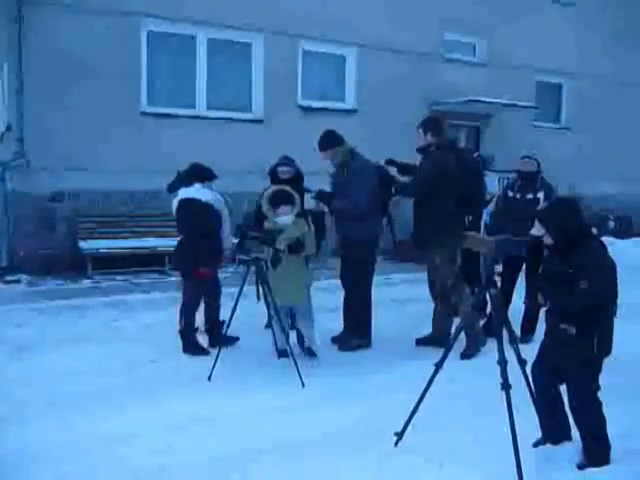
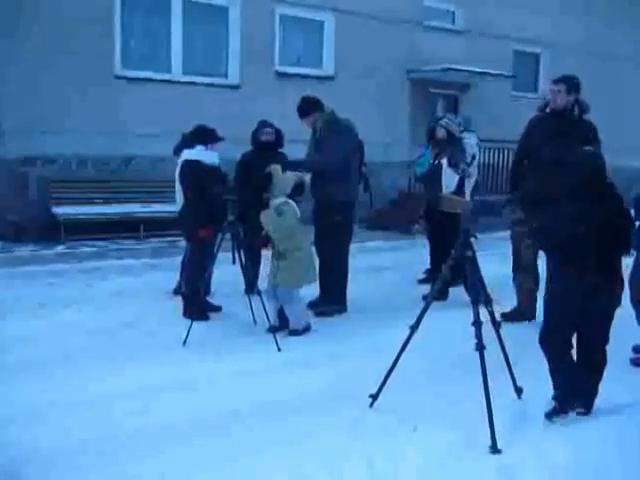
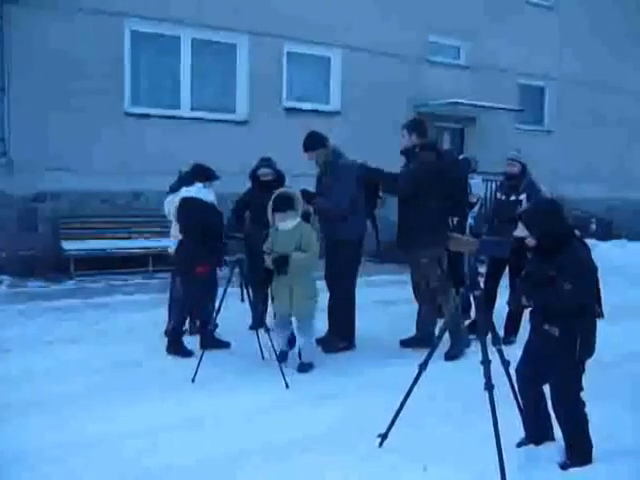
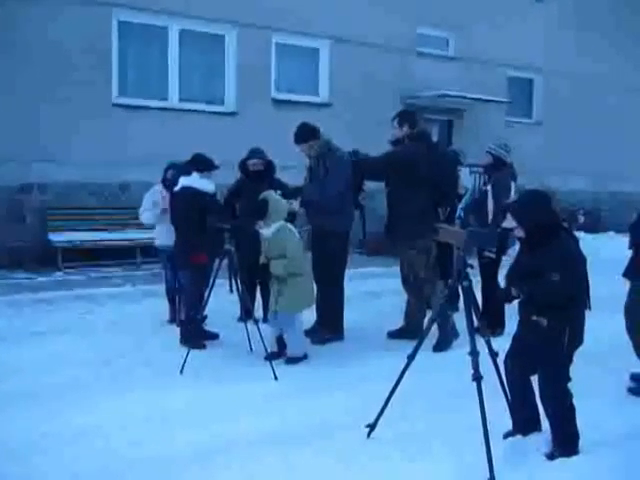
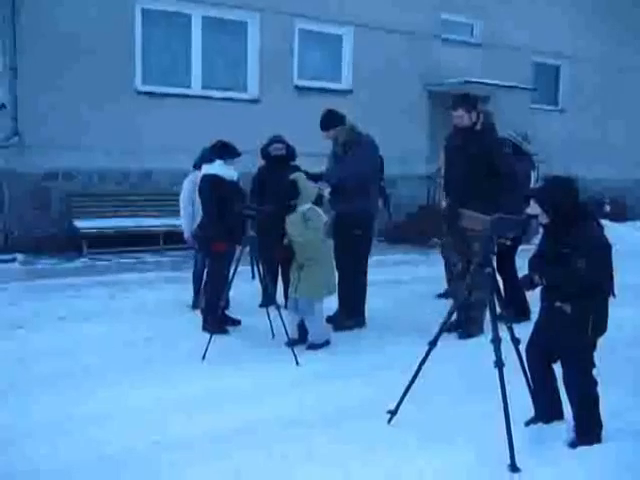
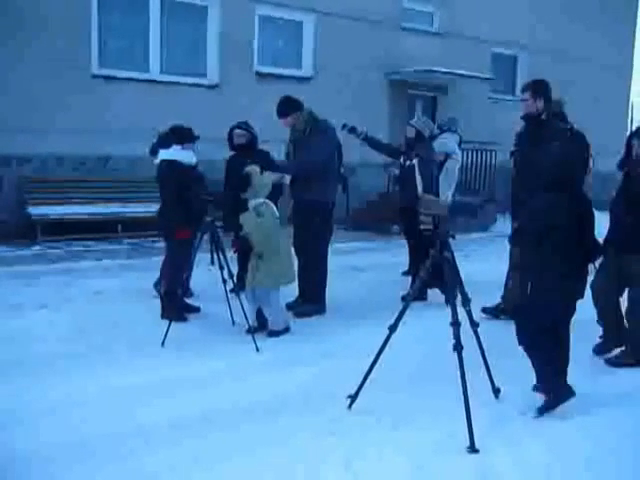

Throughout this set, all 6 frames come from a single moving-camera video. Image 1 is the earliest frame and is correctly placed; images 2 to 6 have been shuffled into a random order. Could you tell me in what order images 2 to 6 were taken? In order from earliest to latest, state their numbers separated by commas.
3, 4, 5, 2, 6
